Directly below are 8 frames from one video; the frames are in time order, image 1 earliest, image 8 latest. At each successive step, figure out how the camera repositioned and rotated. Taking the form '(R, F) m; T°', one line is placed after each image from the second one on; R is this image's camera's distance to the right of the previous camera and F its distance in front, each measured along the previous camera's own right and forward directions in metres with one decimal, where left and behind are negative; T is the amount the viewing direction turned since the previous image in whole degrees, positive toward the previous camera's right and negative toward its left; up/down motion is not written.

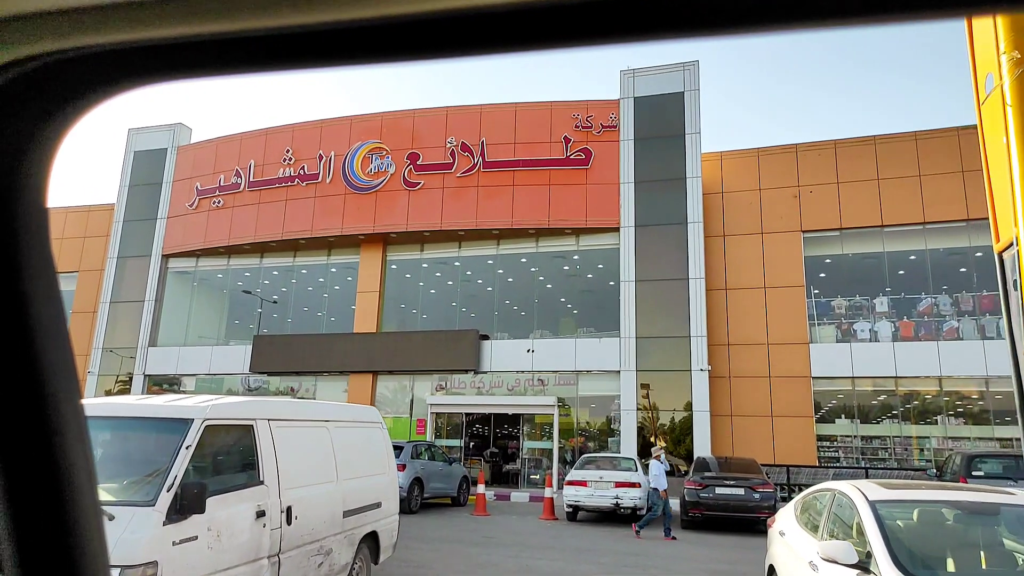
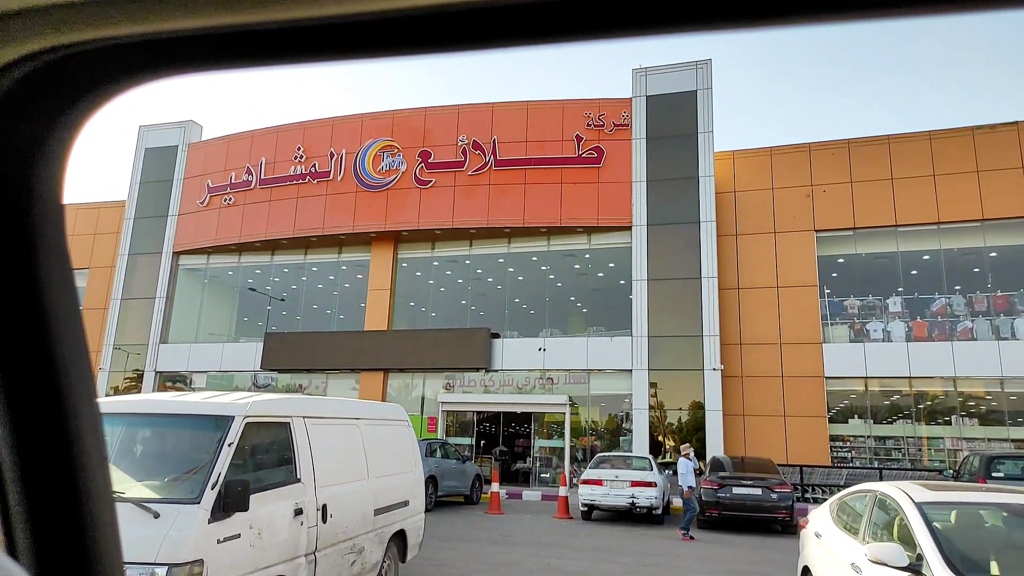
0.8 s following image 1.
(-0.2, 0.0) m; 0°
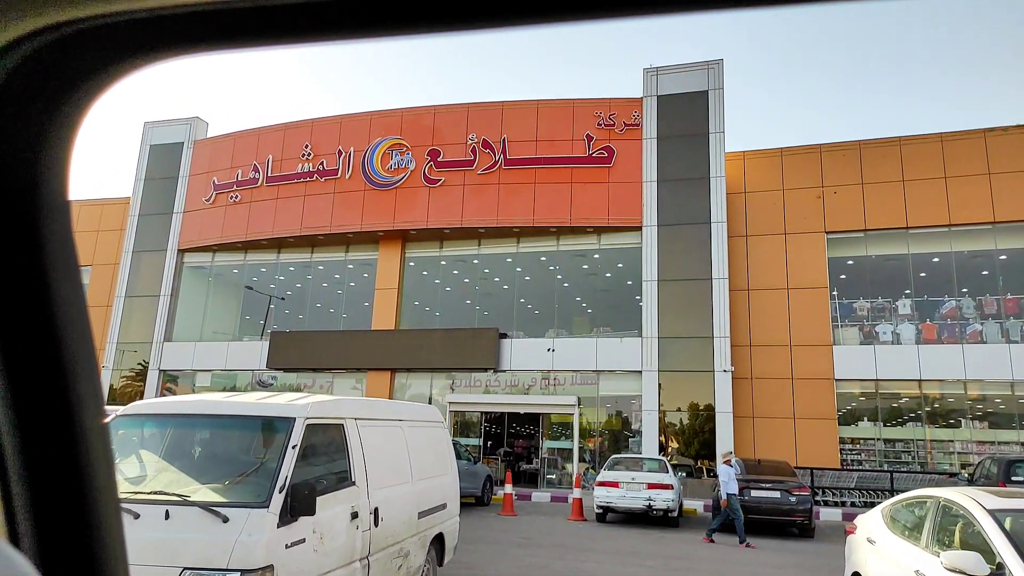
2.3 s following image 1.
(-0.4, +0.1) m; 0°
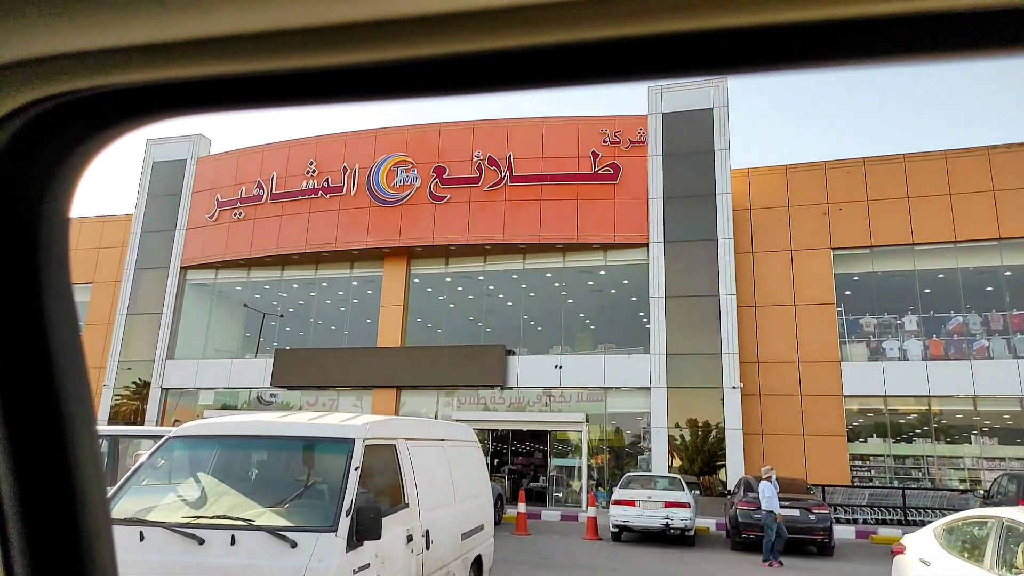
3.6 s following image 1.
(-0.4, +0.1) m; 0°
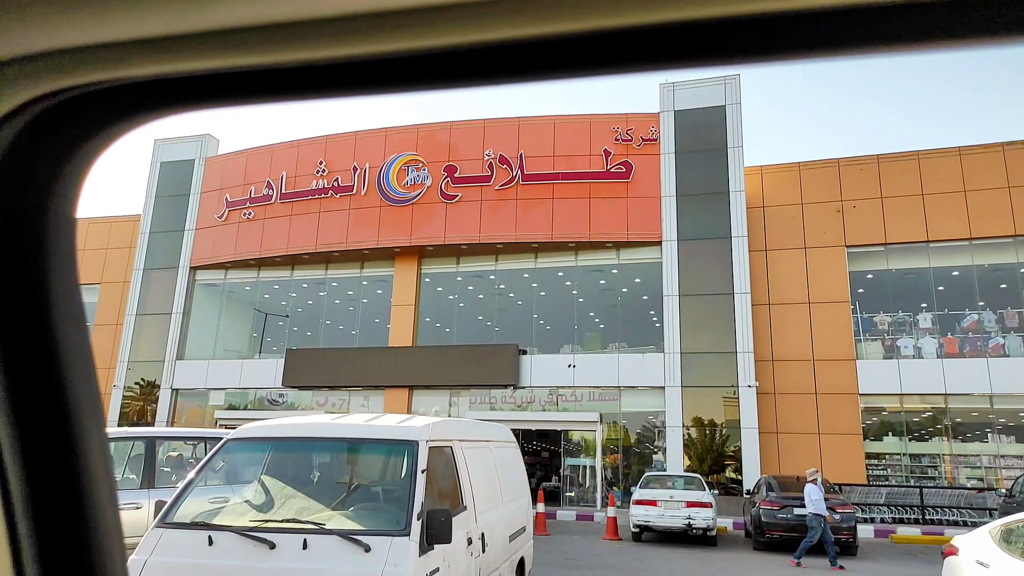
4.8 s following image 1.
(-0.4, +0.1) m; 0°
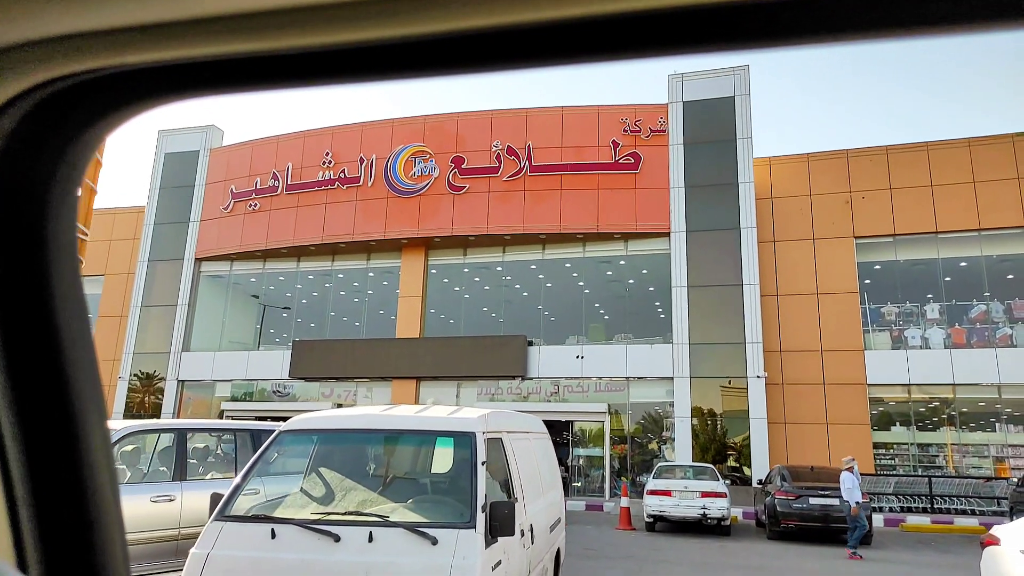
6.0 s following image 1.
(-0.3, 0.0) m; 0°
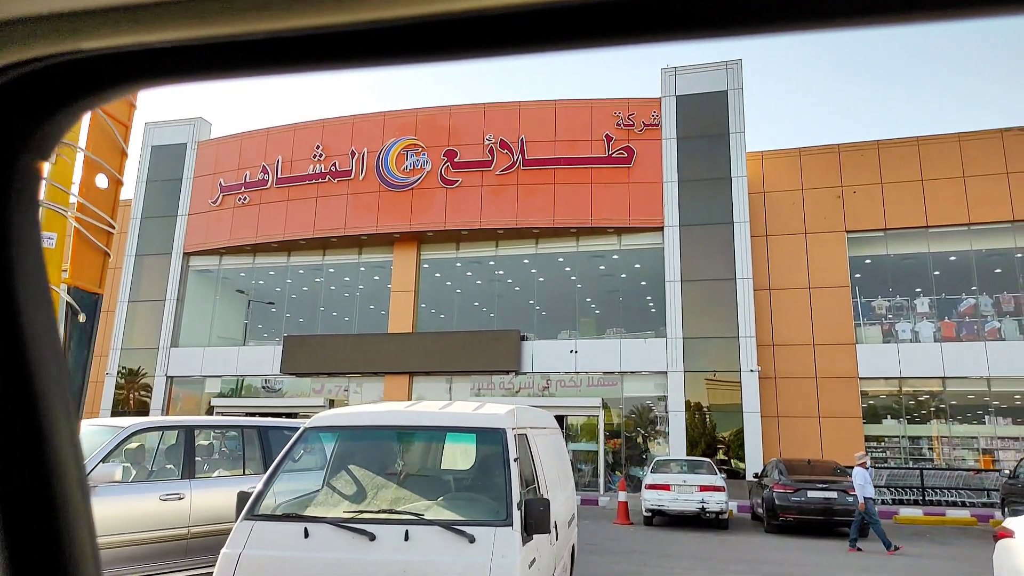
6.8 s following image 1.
(-0.2, +0.1) m; +1°
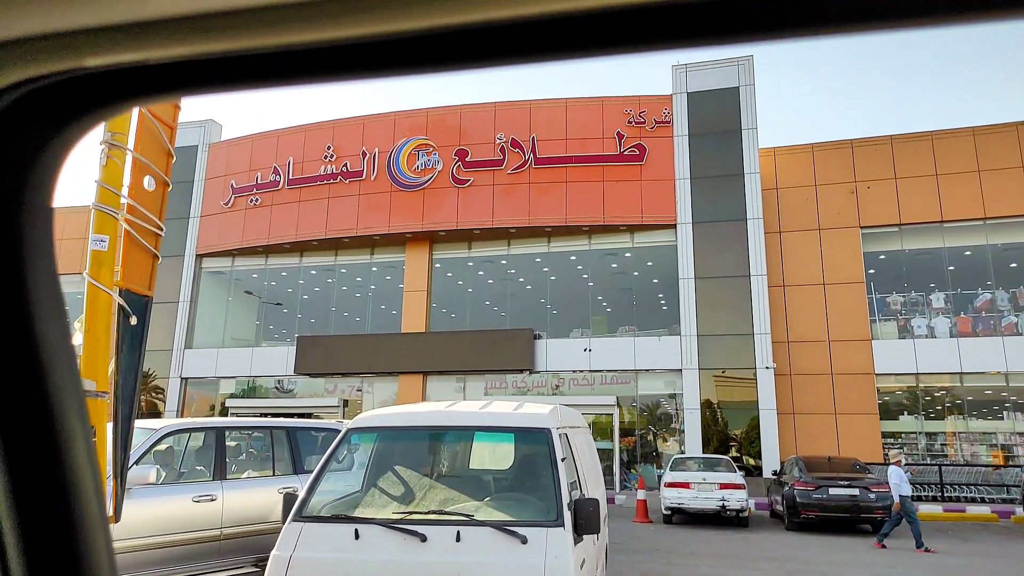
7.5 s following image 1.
(-0.2, 0.0) m; -1°
